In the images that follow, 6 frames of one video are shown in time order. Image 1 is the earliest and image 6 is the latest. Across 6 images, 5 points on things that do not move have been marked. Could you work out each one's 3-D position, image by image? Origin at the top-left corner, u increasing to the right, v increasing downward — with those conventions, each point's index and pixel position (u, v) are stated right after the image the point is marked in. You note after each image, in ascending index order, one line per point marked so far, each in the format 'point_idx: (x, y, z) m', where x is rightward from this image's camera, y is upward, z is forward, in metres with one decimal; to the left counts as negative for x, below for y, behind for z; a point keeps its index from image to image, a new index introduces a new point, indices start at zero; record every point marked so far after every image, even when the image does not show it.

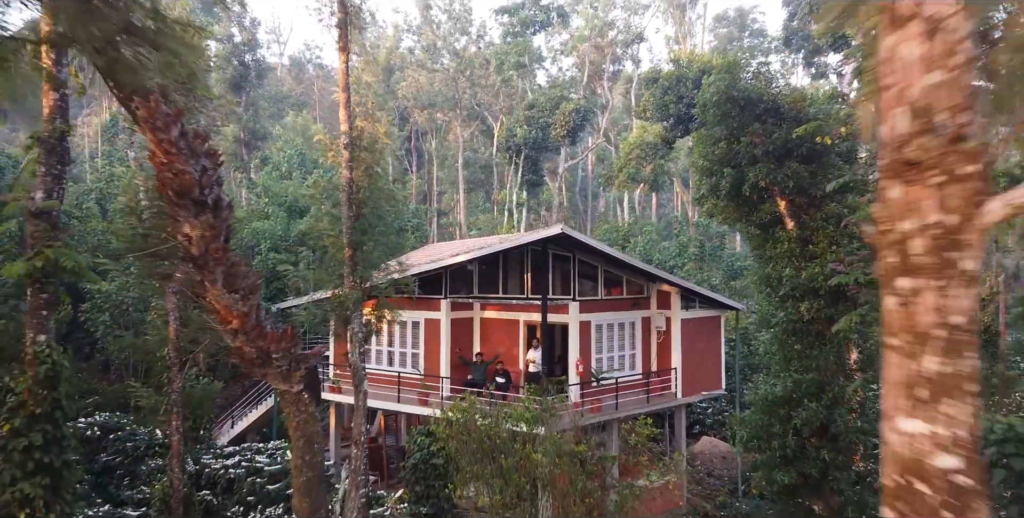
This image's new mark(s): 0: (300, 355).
0: (-2.1, -0.9, +5.8) m
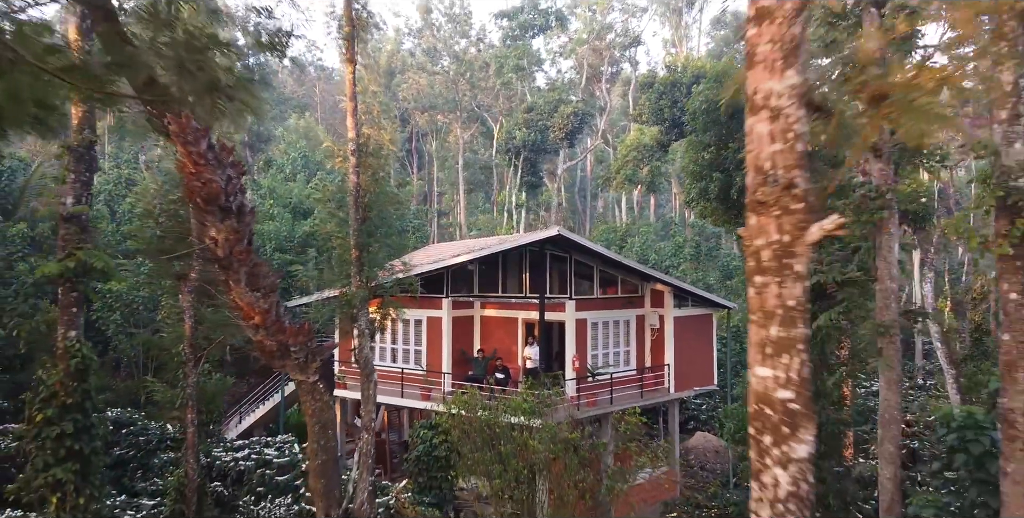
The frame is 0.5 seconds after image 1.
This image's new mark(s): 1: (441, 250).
0: (-2.1, -1.0, +6.4) m
1: (-1.9, +0.2, +15.8) m
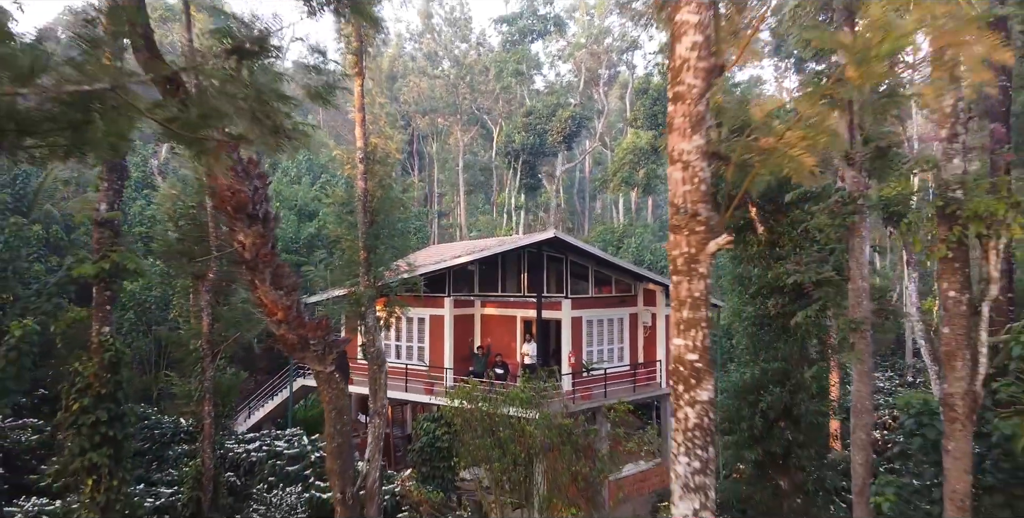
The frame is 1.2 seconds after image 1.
0: (-2.1, -1.0, +7.0) m
1: (-1.9, +0.2, +16.4) m
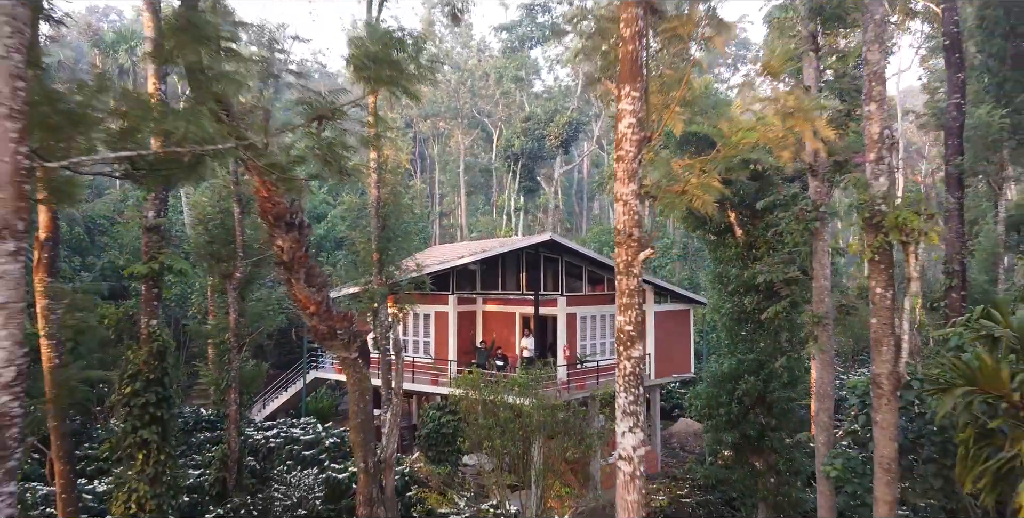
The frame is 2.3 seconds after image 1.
0: (-2.1, -1.0, +8.1) m
1: (-1.9, +0.2, +17.5) m
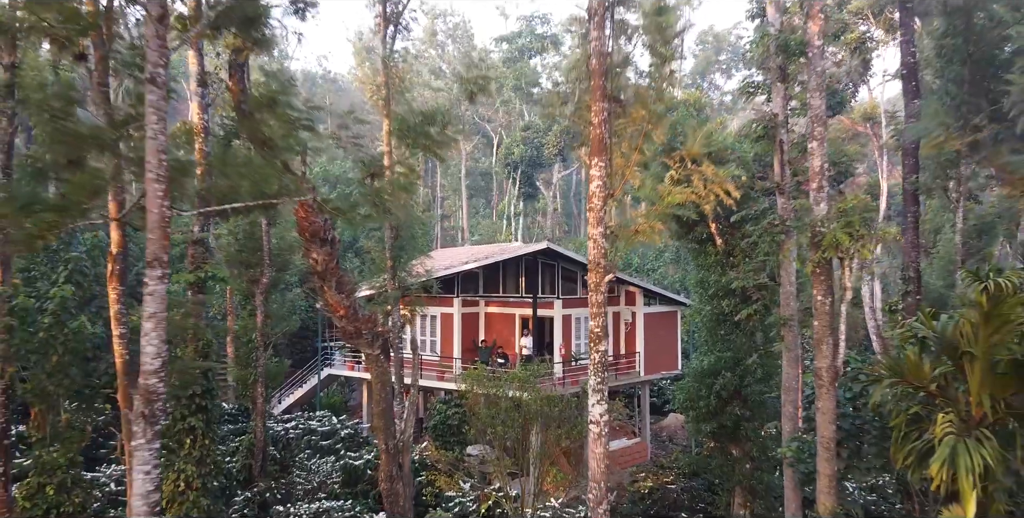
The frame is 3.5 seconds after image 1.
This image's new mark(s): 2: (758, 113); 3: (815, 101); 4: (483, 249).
0: (-2.1, -1.2, +9.4) m
1: (-1.9, +0.1, +18.8) m
2: (+5.1, +3.1, +12.4) m
3: (+4.2, +2.2, +8.3) m
4: (-0.9, +0.3, +19.0) m
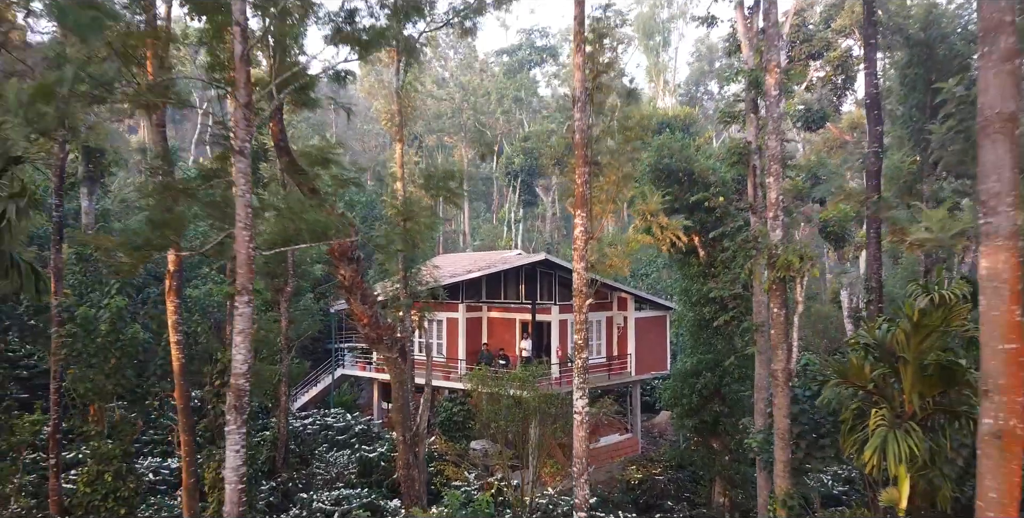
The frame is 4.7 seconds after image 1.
0: (-2.1, -1.4, +10.8) m
1: (-1.9, -0.2, +20.2) m
2: (+5.1, +2.8, +13.8) m
3: (+4.3, +1.9, +9.7) m
4: (-0.9, 0.0, +20.4) m
